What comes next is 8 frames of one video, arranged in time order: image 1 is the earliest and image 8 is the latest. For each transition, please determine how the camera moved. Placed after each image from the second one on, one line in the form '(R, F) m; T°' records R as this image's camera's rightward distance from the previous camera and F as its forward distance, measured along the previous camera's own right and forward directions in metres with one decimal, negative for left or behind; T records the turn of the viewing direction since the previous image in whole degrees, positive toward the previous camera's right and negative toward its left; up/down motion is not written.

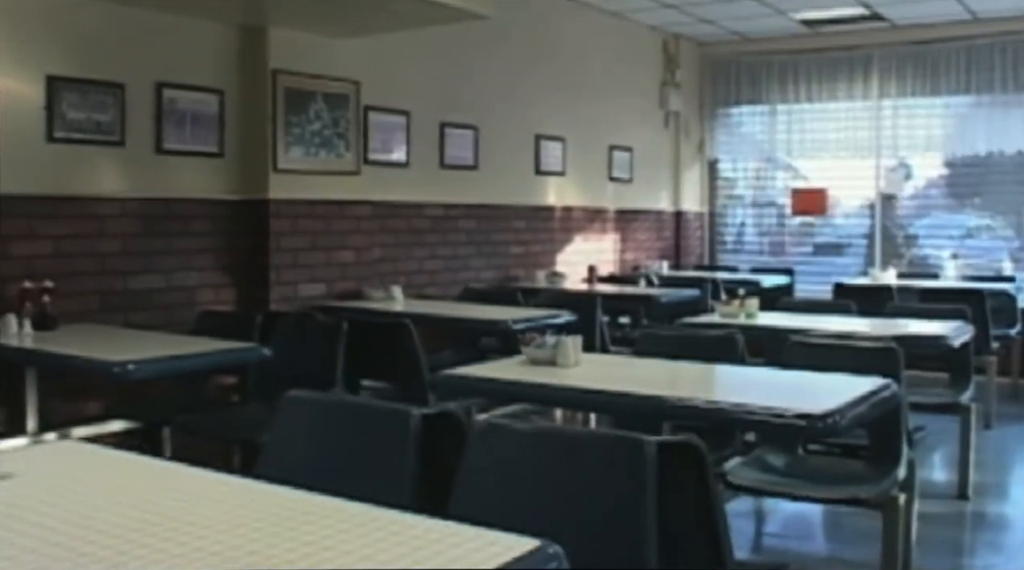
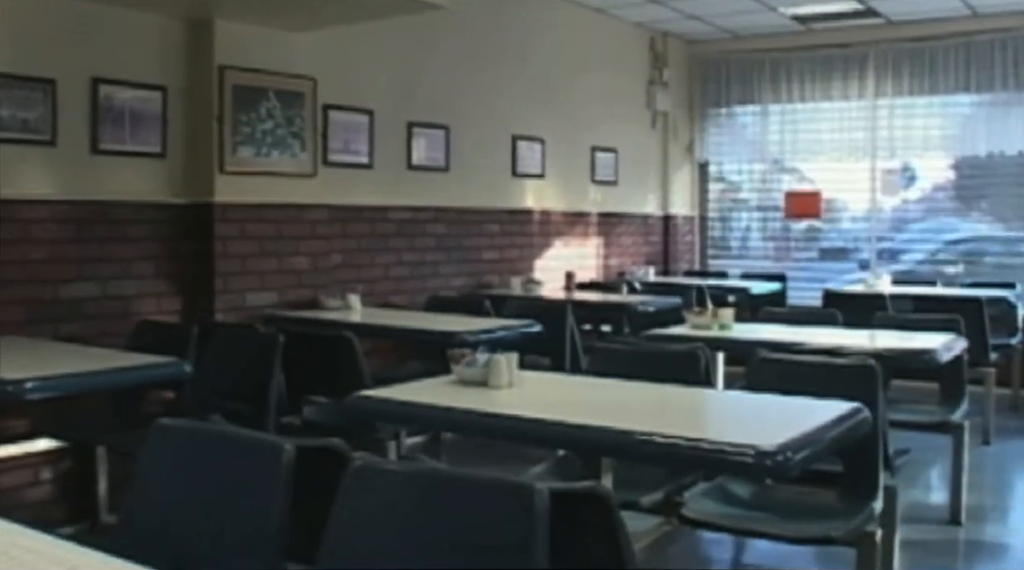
(+0.2, +0.3) m; 0°
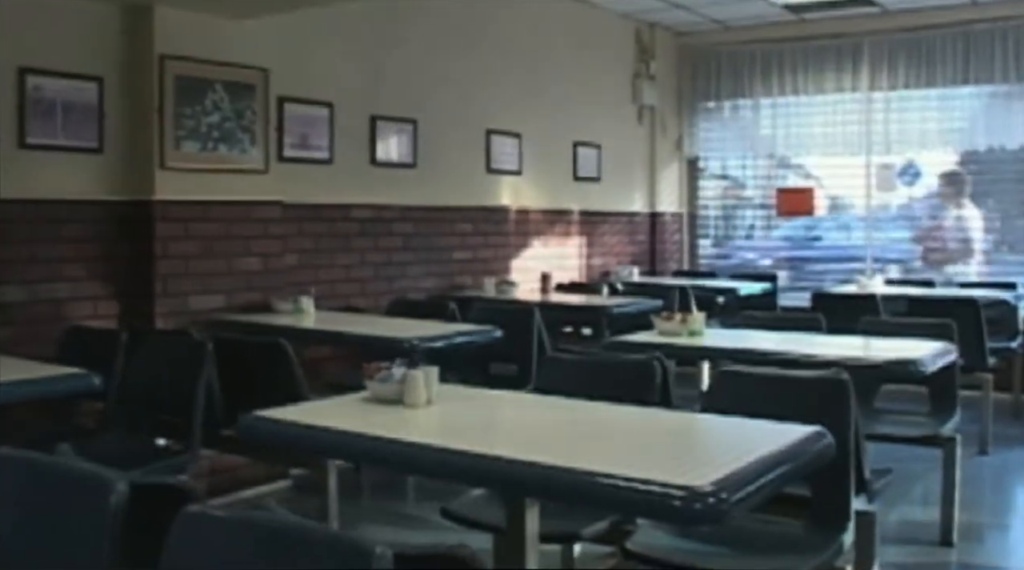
(+0.2, +0.3) m; 0°
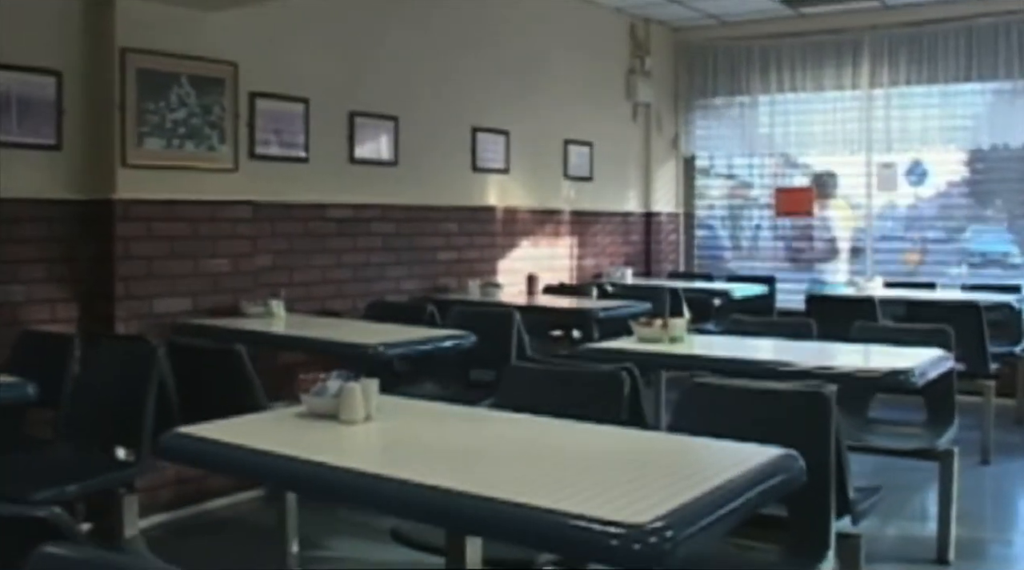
(+0.1, +0.2) m; 0°
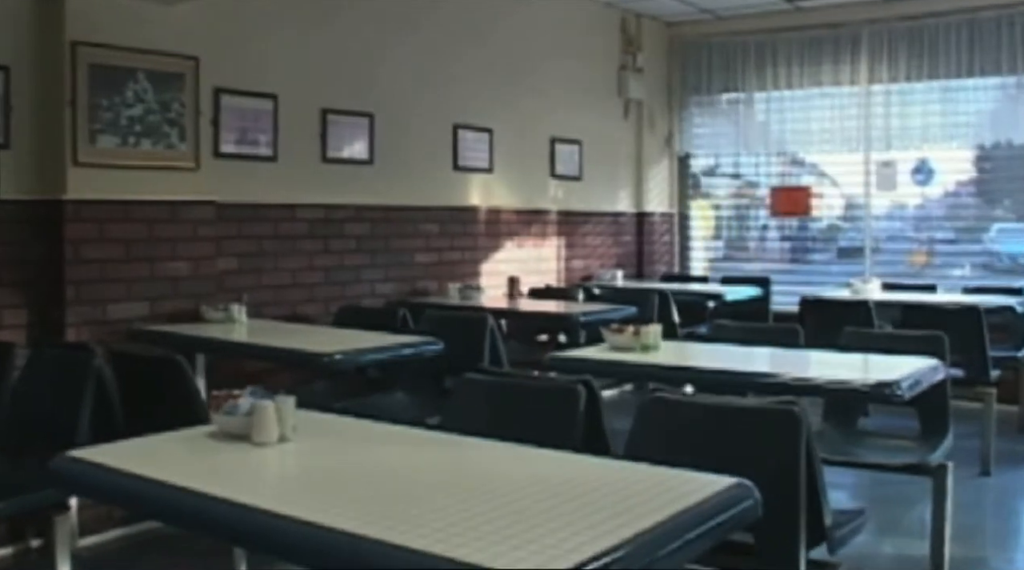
(+0.2, +0.2) m; -1°
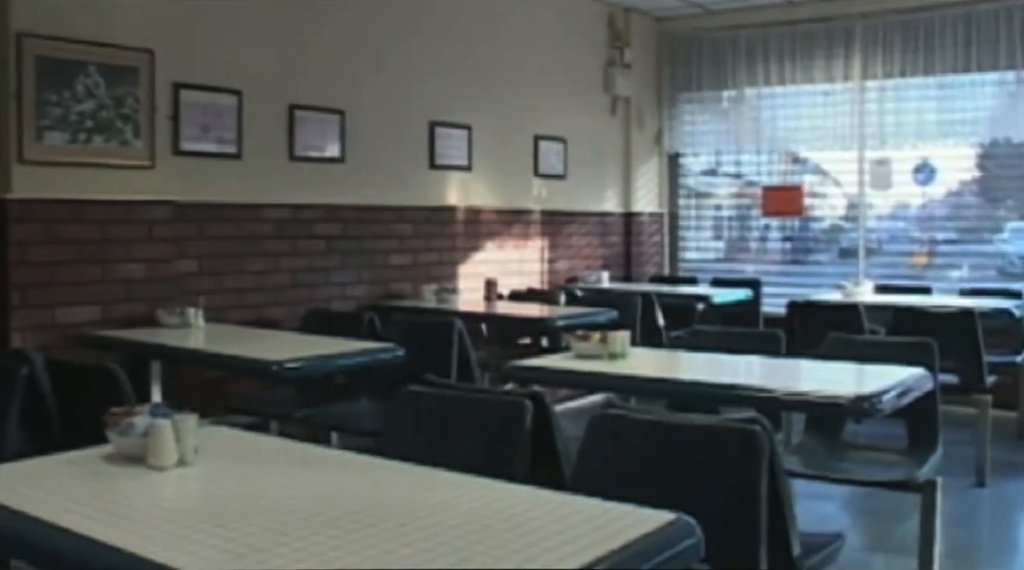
(+0.1, +0.2) m; 0°
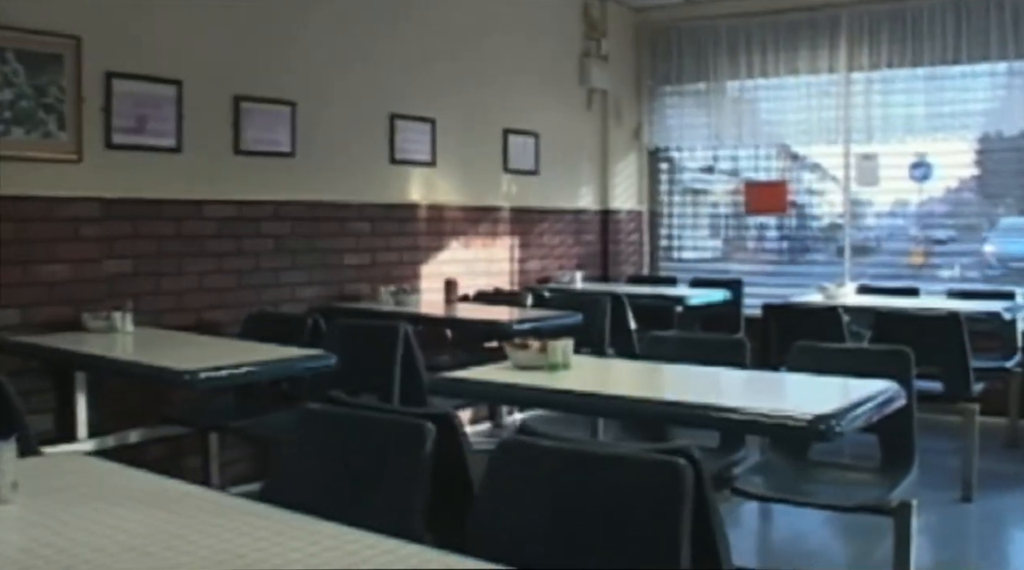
(+0.2, +0.3) m; 0°
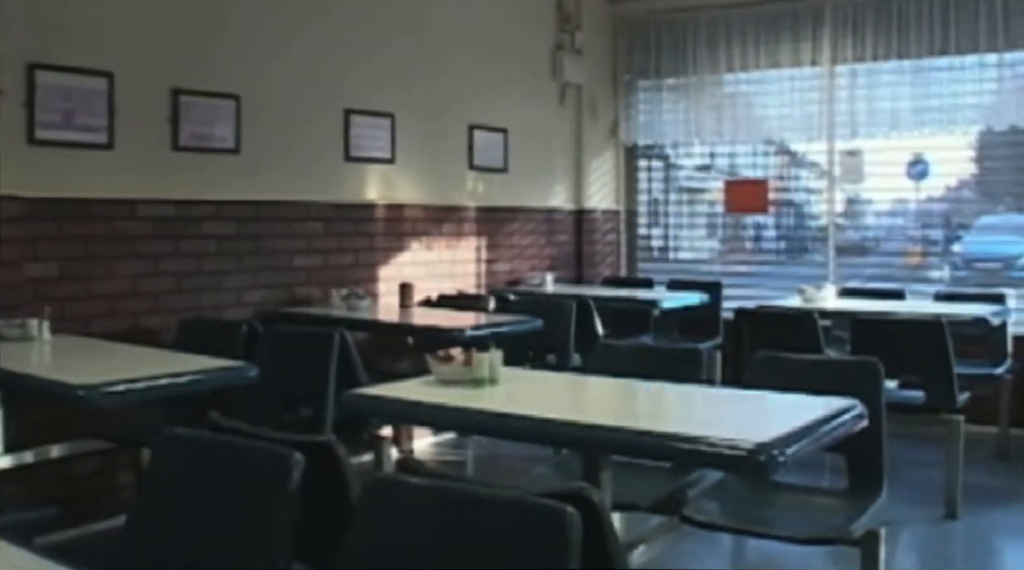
(+0.2, +0.3) m; 0°
